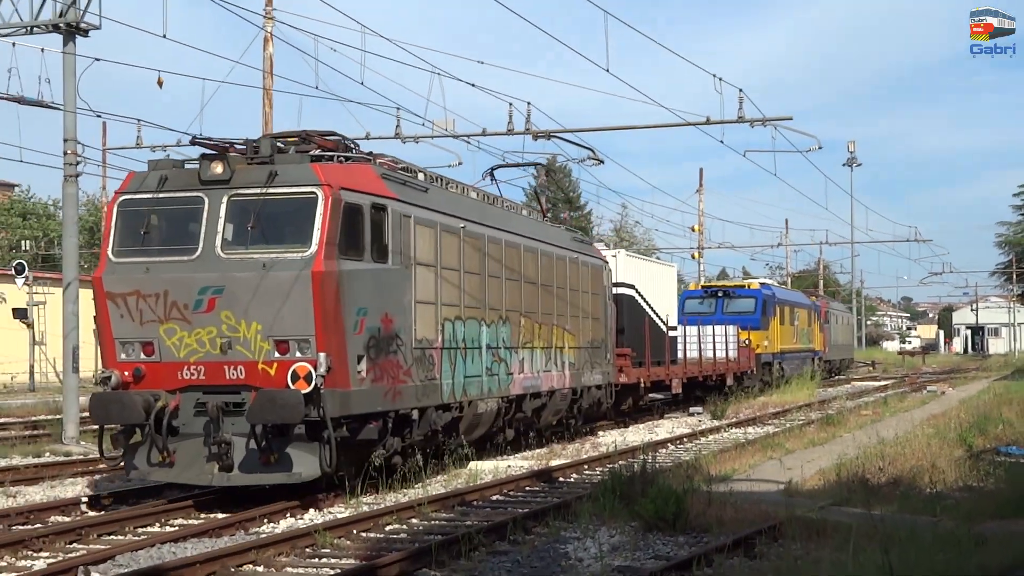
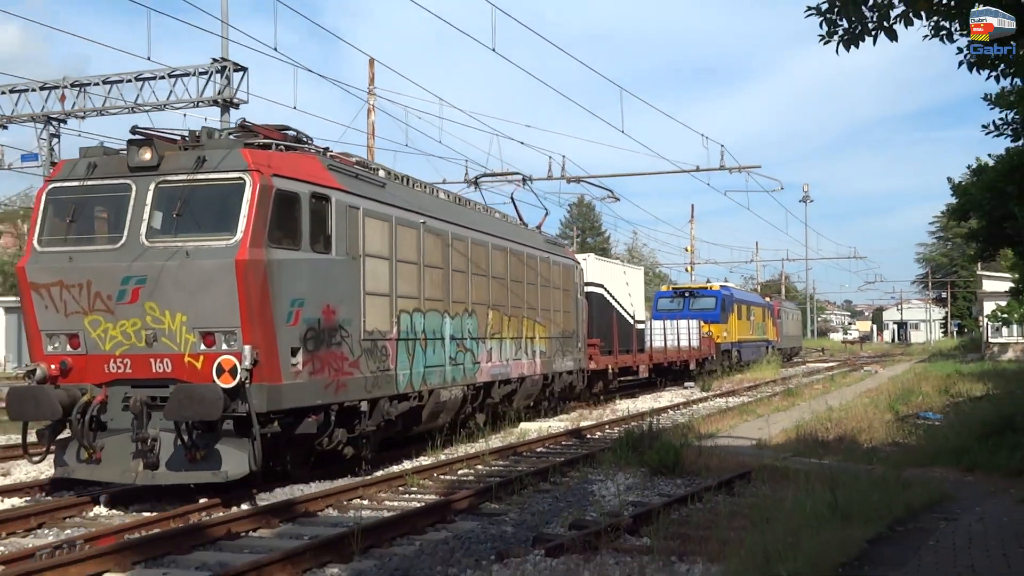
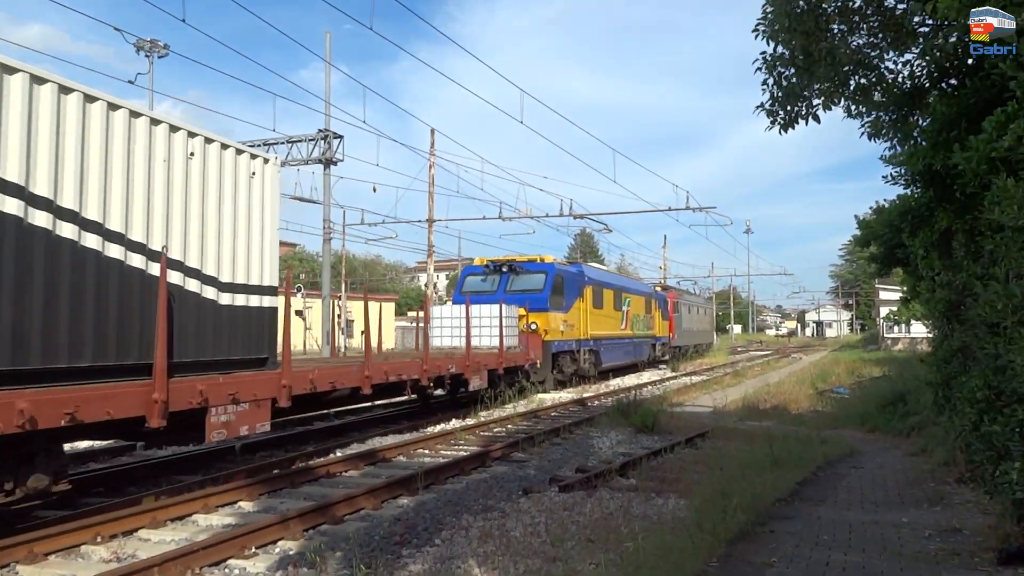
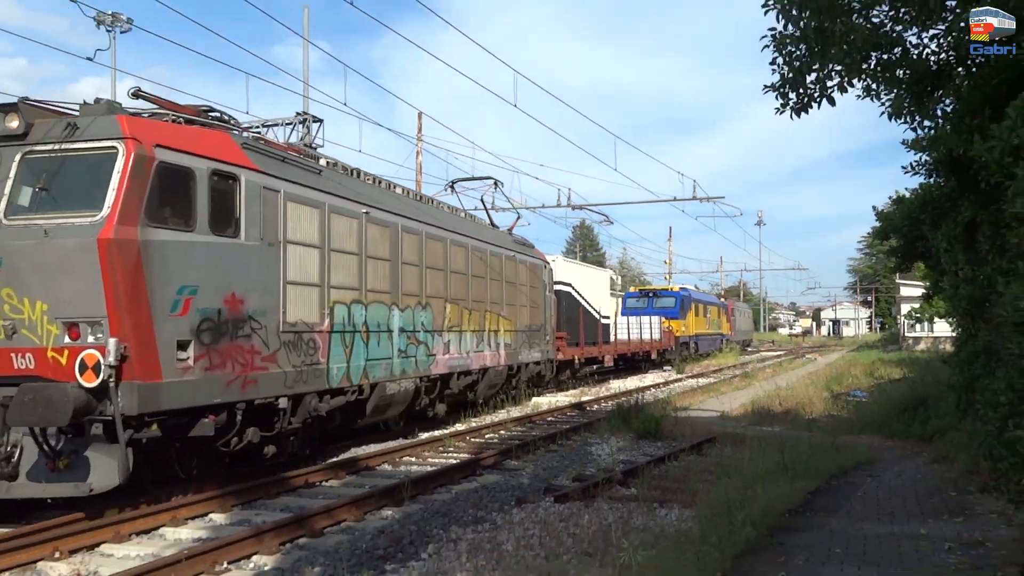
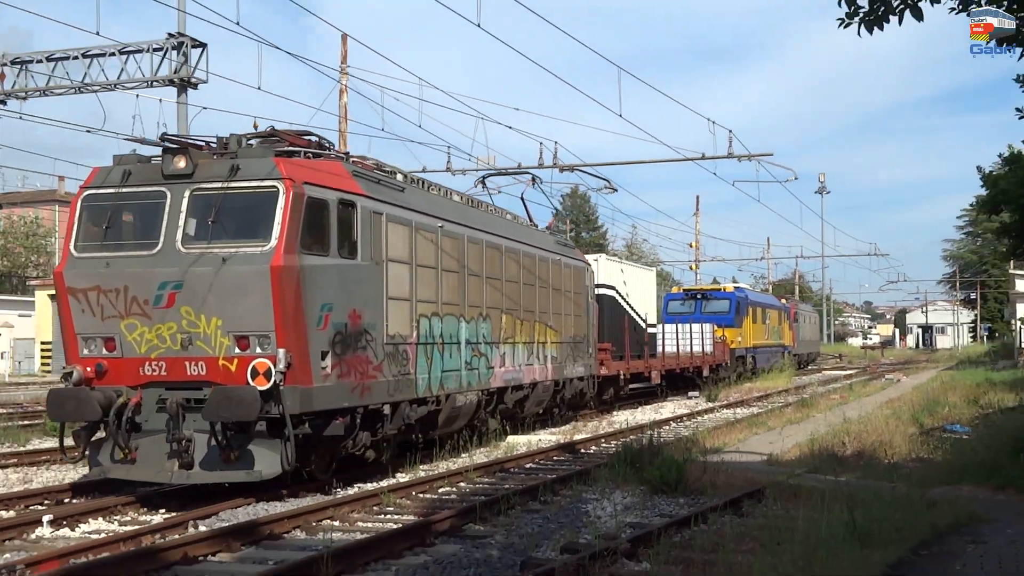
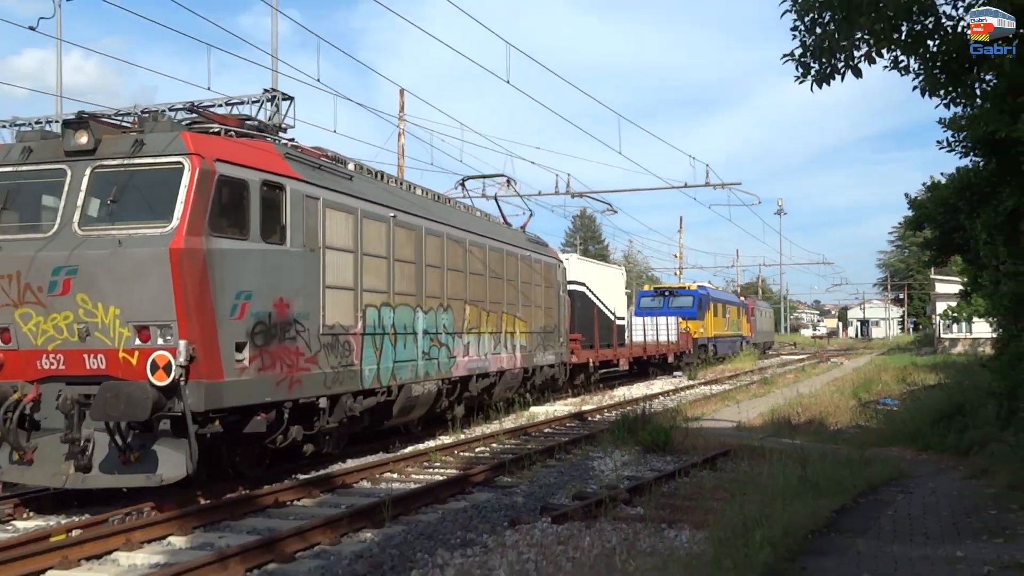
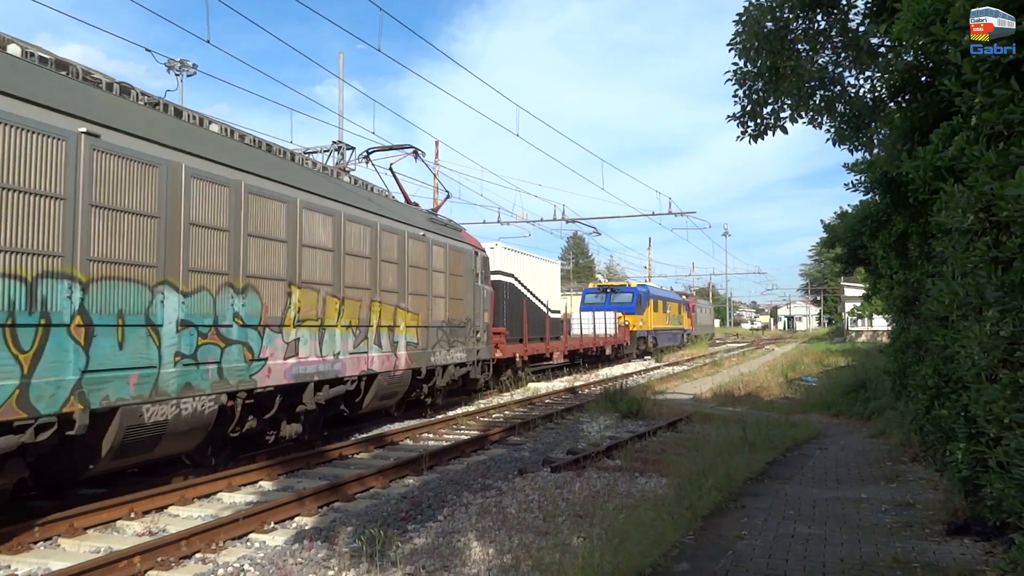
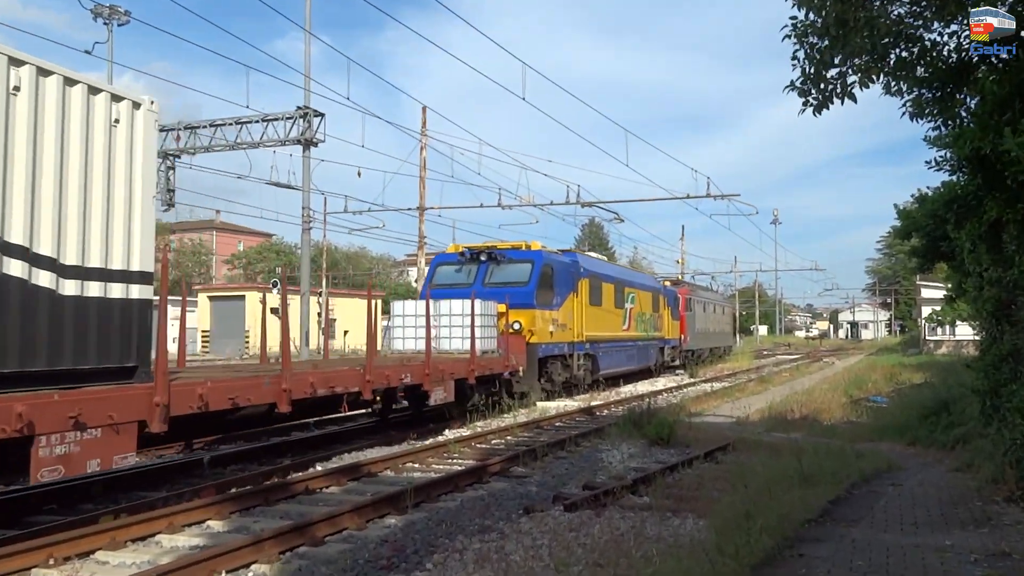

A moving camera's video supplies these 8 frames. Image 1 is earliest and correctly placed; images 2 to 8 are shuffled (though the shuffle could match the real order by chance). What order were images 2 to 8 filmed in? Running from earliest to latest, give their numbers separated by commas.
5, 2, 6, 4, 7, 3, 8
